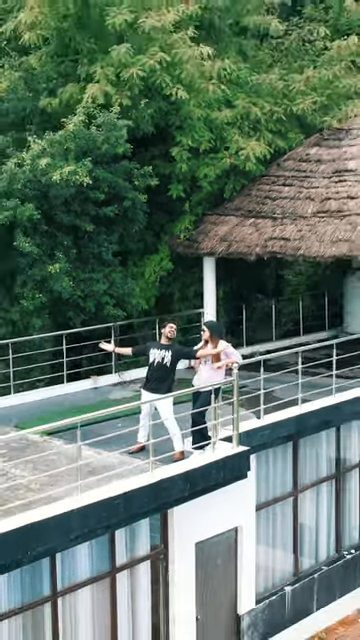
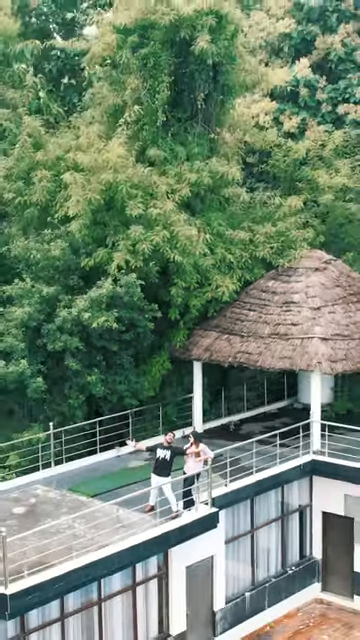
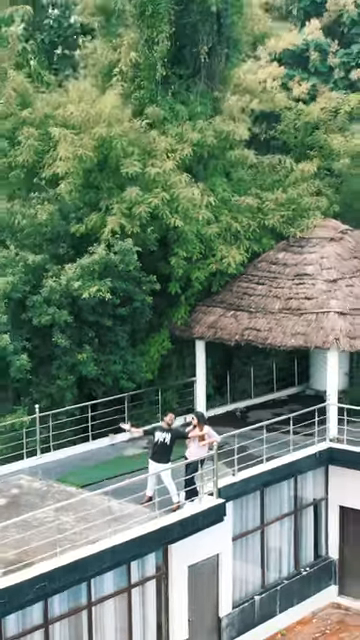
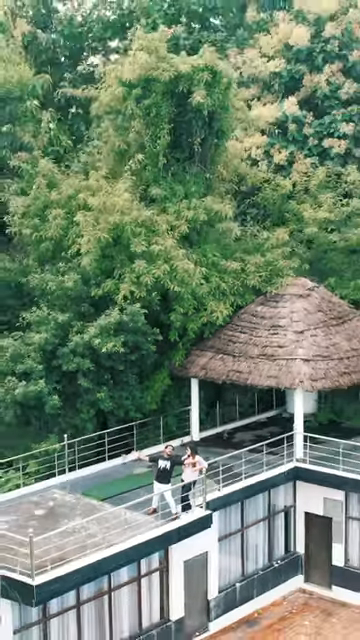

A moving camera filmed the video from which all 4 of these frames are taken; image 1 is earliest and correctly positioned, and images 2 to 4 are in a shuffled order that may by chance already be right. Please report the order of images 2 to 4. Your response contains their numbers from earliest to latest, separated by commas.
3, 2, 4
